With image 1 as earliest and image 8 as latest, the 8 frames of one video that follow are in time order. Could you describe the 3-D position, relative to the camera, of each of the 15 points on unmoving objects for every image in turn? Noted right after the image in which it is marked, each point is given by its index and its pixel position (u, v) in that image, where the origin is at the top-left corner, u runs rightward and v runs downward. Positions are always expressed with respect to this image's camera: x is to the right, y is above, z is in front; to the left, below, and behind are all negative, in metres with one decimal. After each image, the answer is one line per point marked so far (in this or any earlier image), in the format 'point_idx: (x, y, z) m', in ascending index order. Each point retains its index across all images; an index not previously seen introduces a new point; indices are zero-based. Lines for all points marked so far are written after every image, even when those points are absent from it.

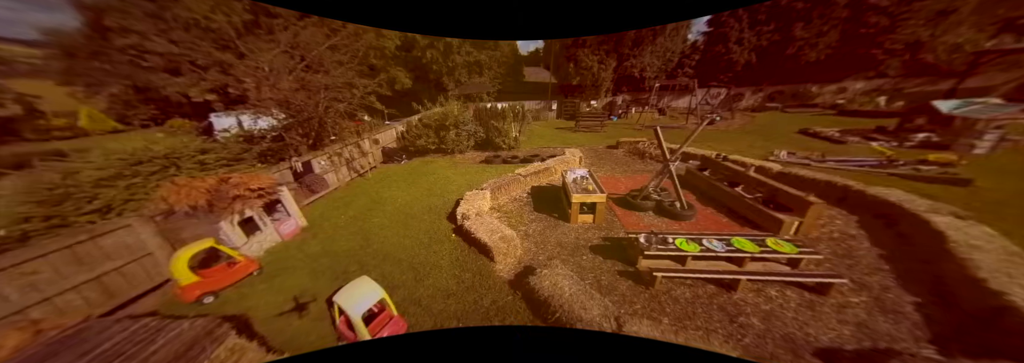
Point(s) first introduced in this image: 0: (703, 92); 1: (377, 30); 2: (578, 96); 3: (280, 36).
0: (+4.0, +1.7, +3.9) m
1: (-1.8, +2.3, +3.2) m
2: (+1.8, +2.4, +5.7) m
3: (-2.5, +1.6, +2.2) m
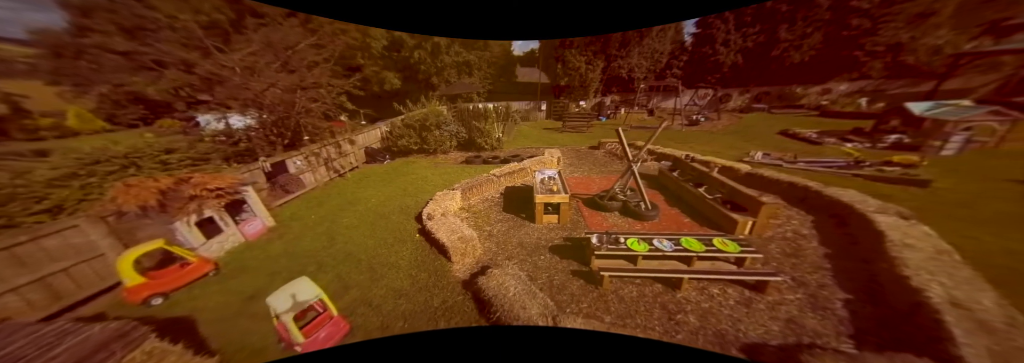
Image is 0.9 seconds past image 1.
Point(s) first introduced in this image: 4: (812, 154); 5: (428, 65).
0: (+3.7, +1.7, +3.9) m
1: (-2.1, +2.3, +3.2) m
2: (+1.5, +2.4, +5.7) m
3: (-2.8, +1.6, +2.2) m
4: (+4.4, +0.4, +3.2) m
5: (-1.6, +2.4, +4.3) m
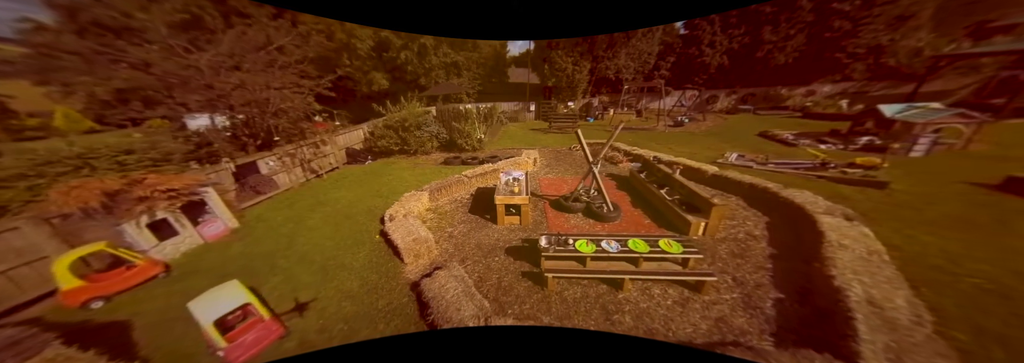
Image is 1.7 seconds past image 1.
0: (+3.4, +1.7, +4.0) m
1: (-2.4, +2.3, +3.2) m
2: (+1.2, +2.4, +5.8) m
3: (-3.1, +1.6, +2.2) m
4: (+4.1, +0.4, +3.2) m
5: (-2.0, +2.4, +4.3) m
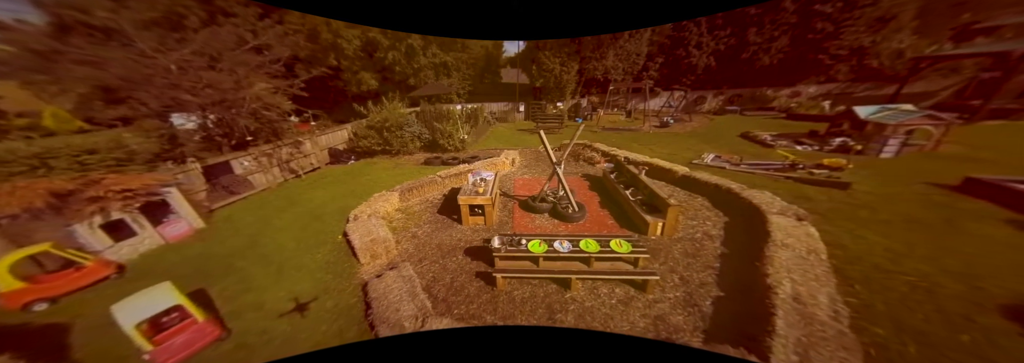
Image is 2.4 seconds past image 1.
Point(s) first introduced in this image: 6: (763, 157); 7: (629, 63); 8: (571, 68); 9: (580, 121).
0: (+3.1, +1.7, +4.0) m
1: (-2.7, +2.3, +3.2) m
2: (+0.9, +2.4, +5.8) m
3: (-3.4, +1.6, +2.2) m
4: (+3.8, +0.4, +3.2) m
5: (-2.3, +2.4, +4.3) m
6: (+3.7, +0.4, +3.0) m
7: (+2.5, +2.5, +4.3) m
8: (+1.4, +2.8, +5.0) m
9: (+1.8, +1.6, +5.5) m
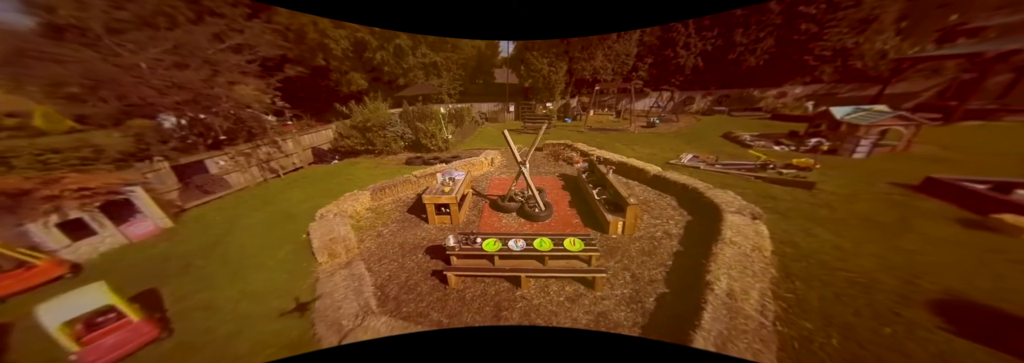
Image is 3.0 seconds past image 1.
0: (+2.8, +1.7, +4.0) m
1: (-3.0, +2.3, +3.2) m
2: (+0.6, +2.4, +5.8) m
3: (-3.7, +1.6, +2.2) m
4: (+3.5, +0.4, +3.2) m
5: (-2.6, +2.4, +4.3) m
6: (+3.4, +0.4, +3.0) m
7: (+2.2, +2.5, +4.3) m
8: (+1.1, +2.8, +5.0) m
9: (+1.5, +1.6, +5.5) m
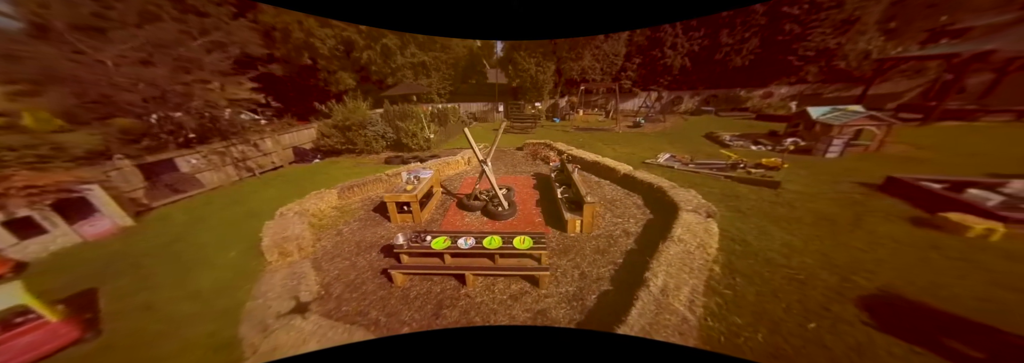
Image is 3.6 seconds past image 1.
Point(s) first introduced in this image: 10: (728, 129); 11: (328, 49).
0: (+2.5, +1.7, +4.0) m
1: (-3.3, +2.3, +3.2) m
2: (+0.3, +2.4, +5.8) m
3: (-4.0, +1.6, +2.2) m
4: (+3.2, +0.4, +3.3) m
5: (-2.9, +2.4, +4.3) m
6: (+3.1, +0.4, +3.0) m
7: (+1.9, +2.5, +4.3) m
8: (+0.8, +2.8, +5.0) m
9: (+1.2, +1.6, +5.5) m
10: (+3.0, +0.8, +2.9) m
11: (-3.2, +2.2, +3.4) m
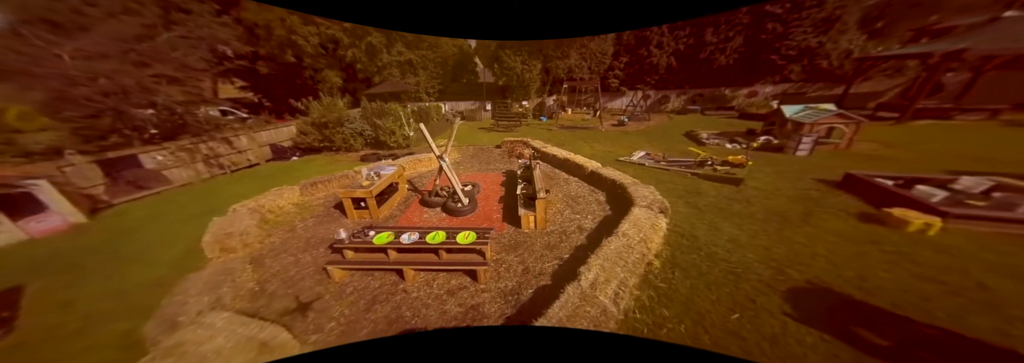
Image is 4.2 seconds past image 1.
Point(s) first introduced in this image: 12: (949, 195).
0: (+2.1, +1.8, +4.0) m
1: (-3.7, +2.3, +3.2) m
2: (-0.1, +2.4, +5.8) m
3: (-4.3, +1.6, +2.2) m
4: (+2.9, +0.4, +3.3) m
5: (-3.2, +2.5, +4.3) m
6: (+2.8, +0.4, +3.0) m
7: (+1.6, +2.5, +4.3) m
8: (+0.5, +2.8, +5.0) m
9: (+0.9, +1.7, +5.5) m
10: (+2.7, +0.8, +2.9) m
11: (-3.6, +2.3, +3.4) m
12: (+3.3, -0.1, +1.6) m
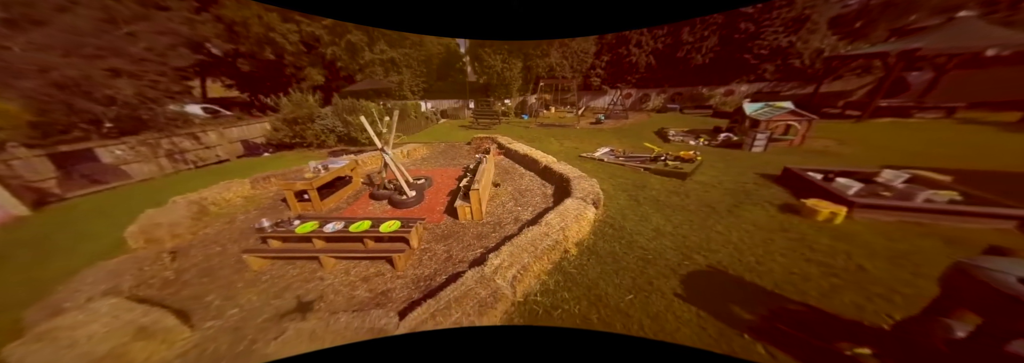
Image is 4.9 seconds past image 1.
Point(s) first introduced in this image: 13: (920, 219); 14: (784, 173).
0: (+1.6, +1.8, +4.0) m
1: (-4.1, +2.4, +3.2) m
2: (-0.6, +2.5, +5.8) m
3: (-4.8, +1.7, +2.2) m
4: (+2.4, +0.5, +3.3) m
5: (-3.7, +2.5, +4.3) m
6: (+2.3, +0.5, +3.1) m
7: (+1.1, +2.6, +4.4) m
8: (0.0, +2.9, +5.1) m
9: (+0.4, +1.7, +5.5) m
10: (+2.2, +0.8, +3.0) m
11: (-4.0, +2.3, +3.4) m
12: (+2.9, 0.0, +1.6) m
13: (+2.9, -0.3, +1.4) m
14: (+2.6, +0.1, +1.9) m
